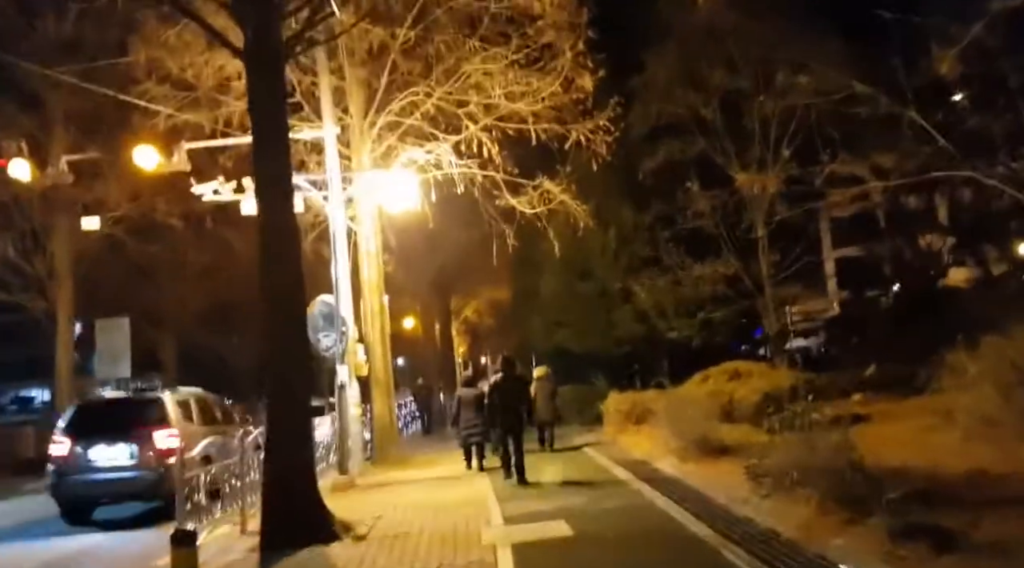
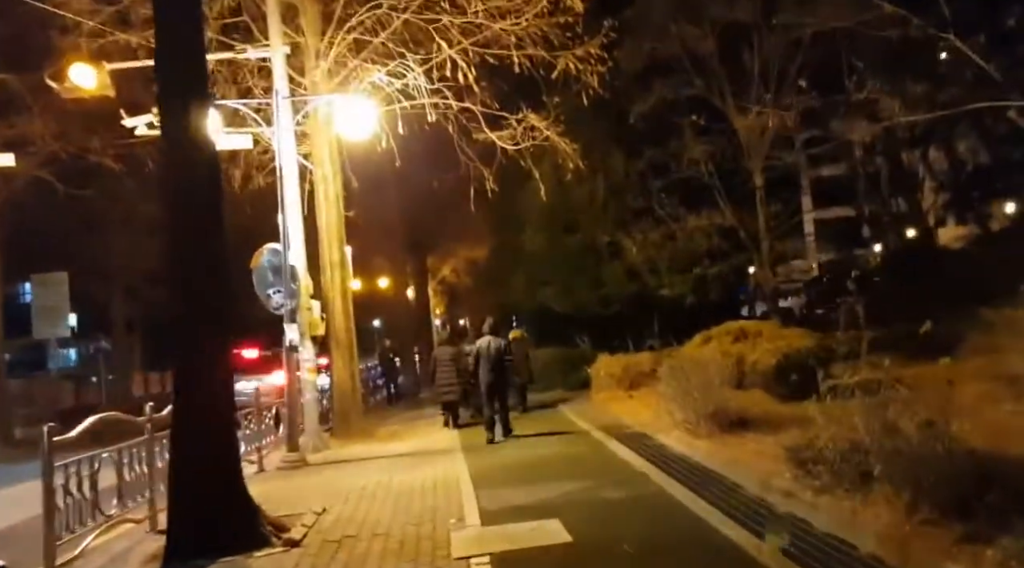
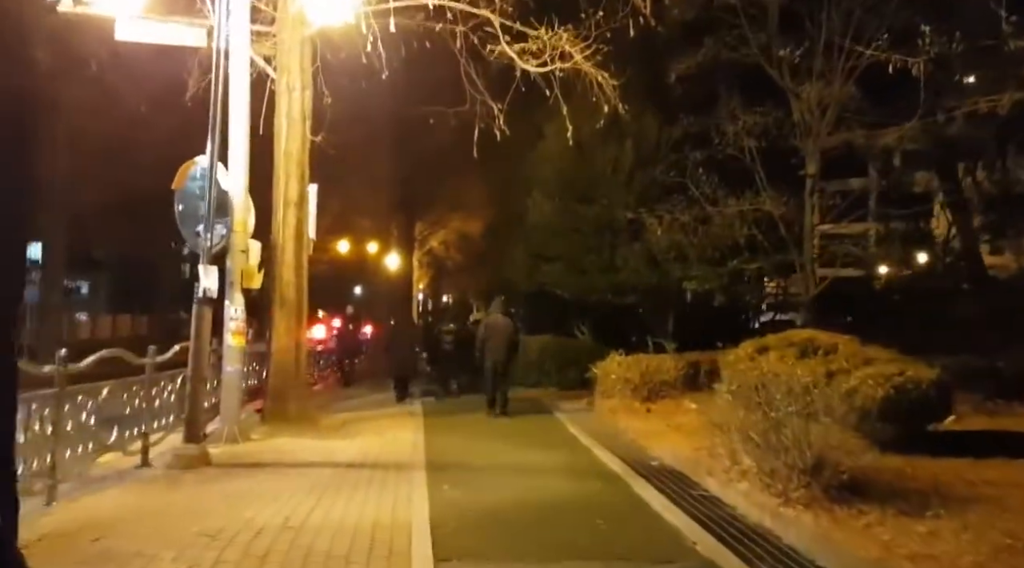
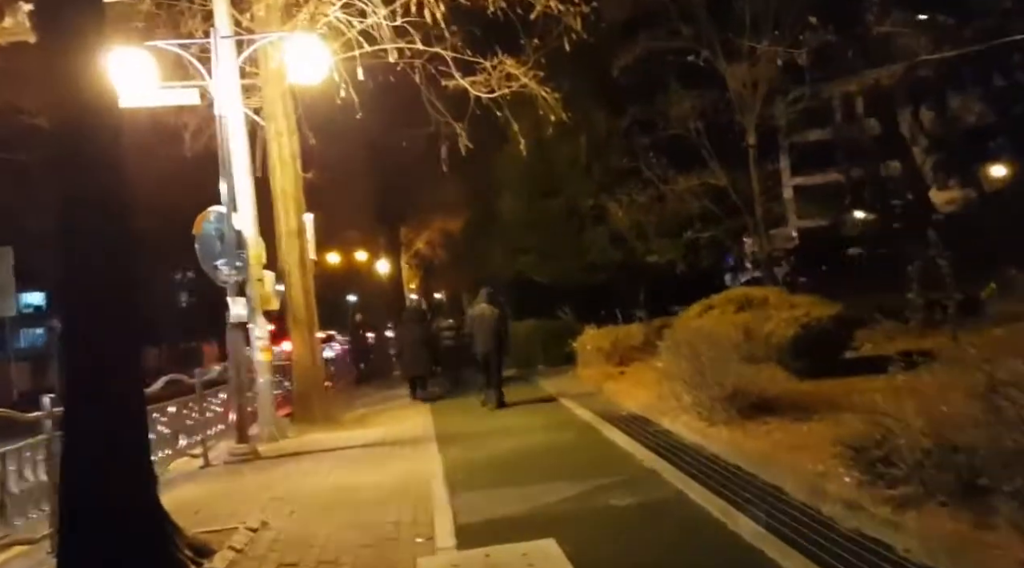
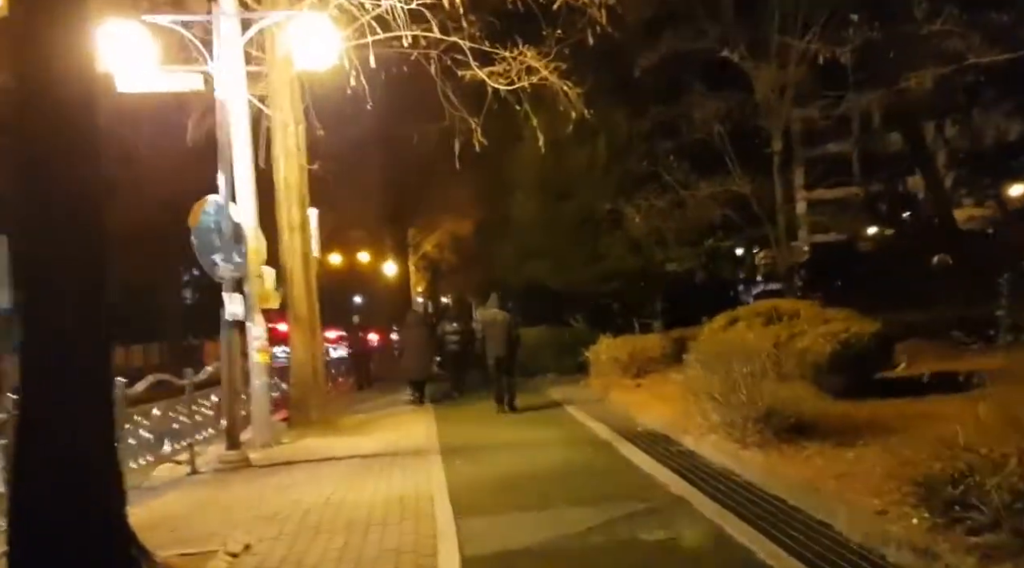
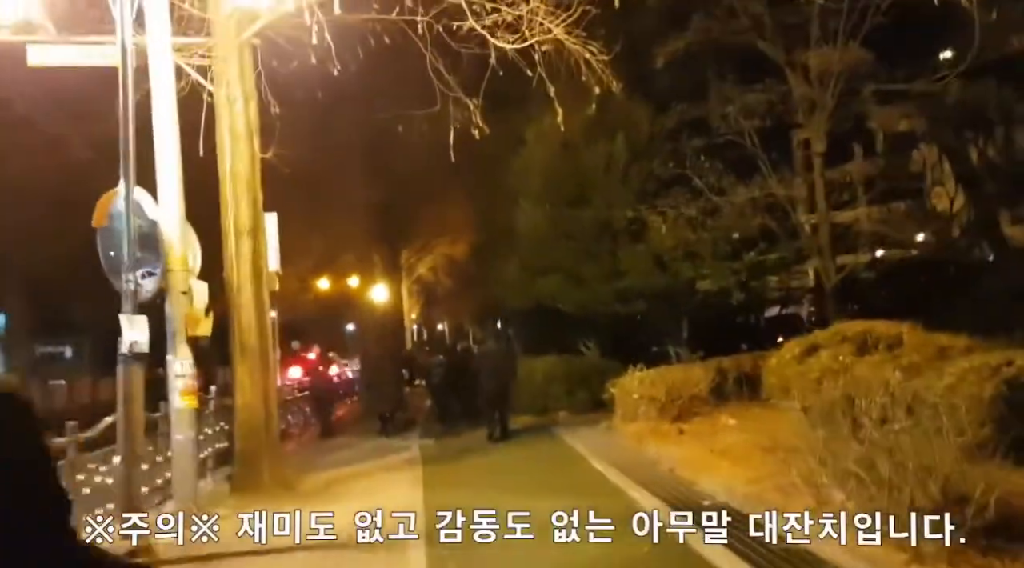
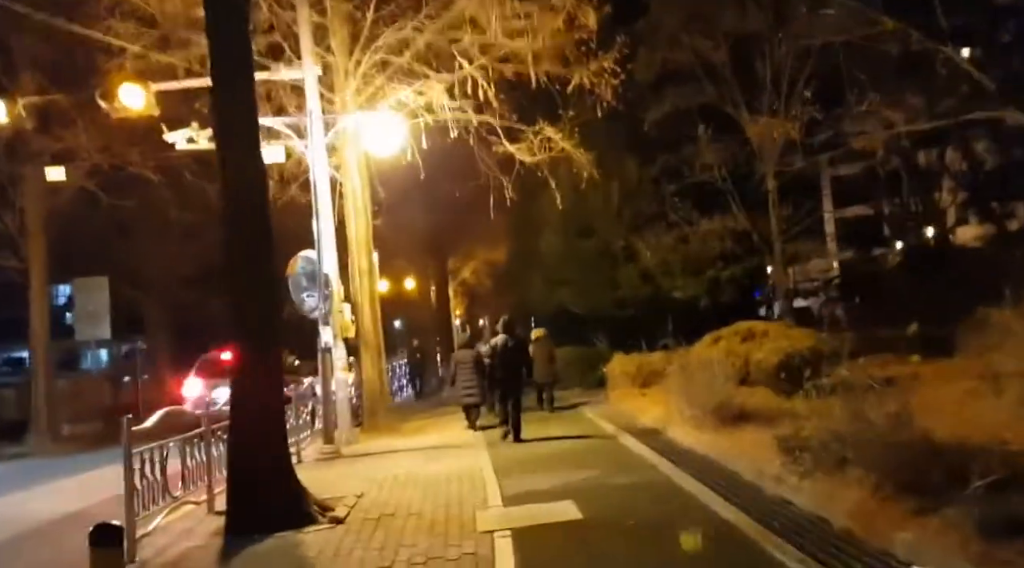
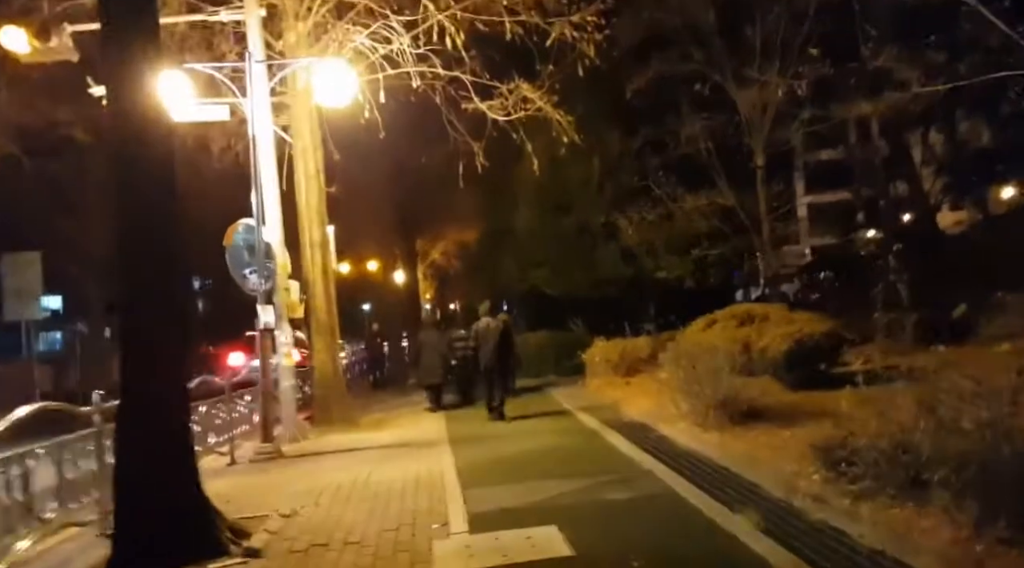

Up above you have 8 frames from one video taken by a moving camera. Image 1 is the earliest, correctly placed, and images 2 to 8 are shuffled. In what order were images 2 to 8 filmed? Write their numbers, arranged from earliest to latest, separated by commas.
7, 2, 8, 4, 5, 3, 6
